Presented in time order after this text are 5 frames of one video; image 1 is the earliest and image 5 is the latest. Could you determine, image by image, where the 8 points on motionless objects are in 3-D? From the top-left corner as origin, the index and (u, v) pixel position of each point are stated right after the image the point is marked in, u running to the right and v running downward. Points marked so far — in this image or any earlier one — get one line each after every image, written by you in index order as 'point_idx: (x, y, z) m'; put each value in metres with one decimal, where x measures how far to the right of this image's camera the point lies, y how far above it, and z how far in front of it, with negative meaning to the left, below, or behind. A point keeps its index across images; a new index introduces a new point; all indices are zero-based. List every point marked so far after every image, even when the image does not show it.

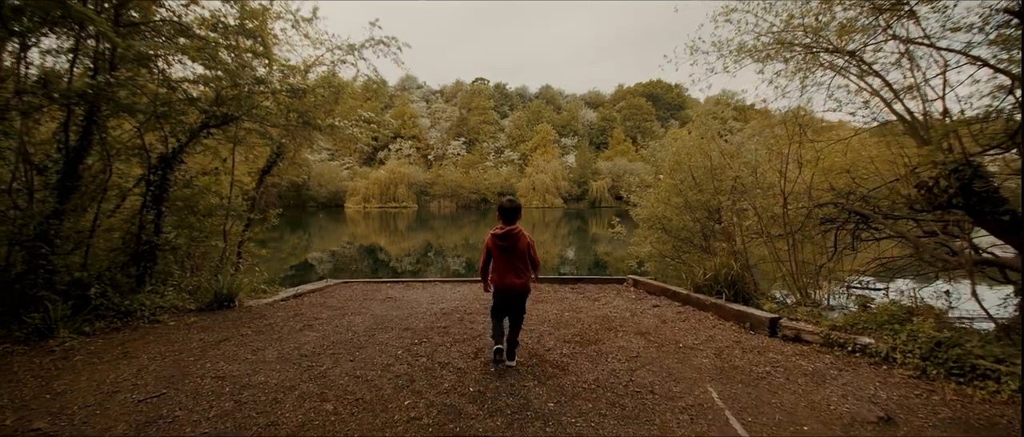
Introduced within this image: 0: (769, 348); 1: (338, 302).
0: (+2.4, -1.2, +4.1) m
1: (-2.4, -1.2, +6.1) m
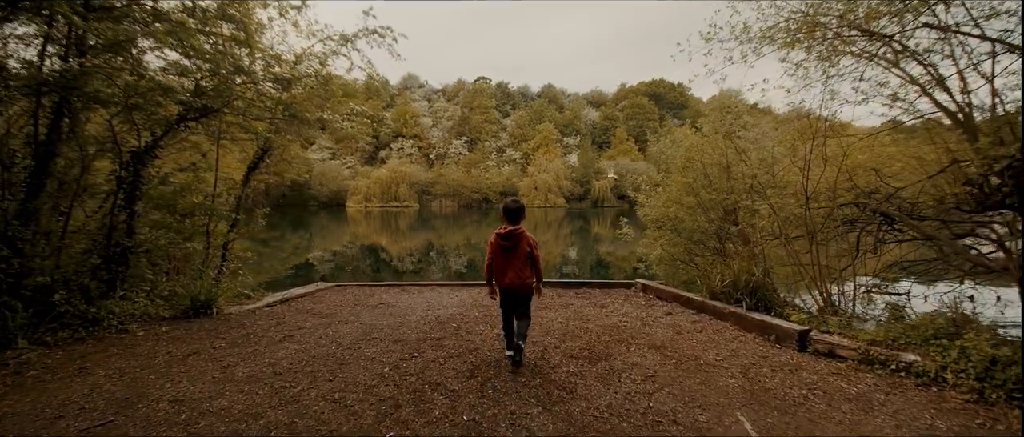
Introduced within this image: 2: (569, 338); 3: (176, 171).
0: (+2.4, -1.2, +3.6) m
1: (-2.4, -1.2, +5.7) m
2: (+0.6, -1.2, +4.3) m
3: (-4.5, +0.6, +5.8) m
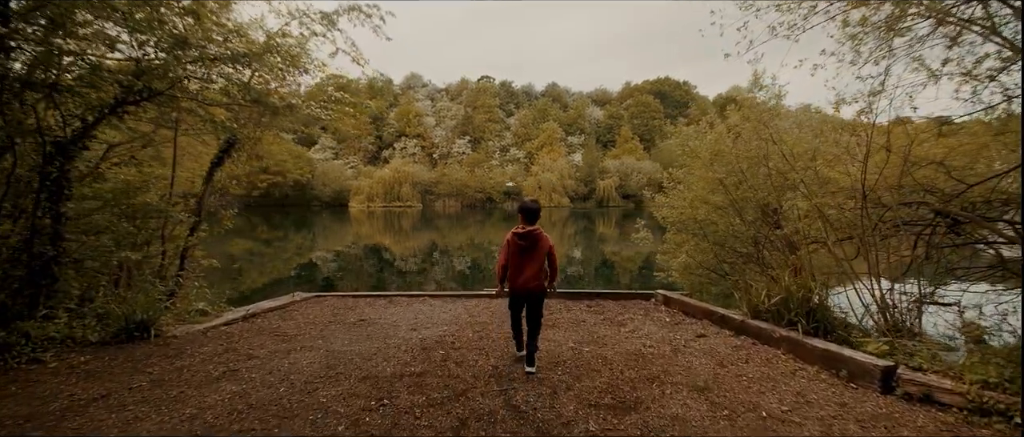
0: (+2.4, -1.3, +2.7) m
1: (-2.4, -1.2, +4.8) m
2: (+0.6, -1.2, +3.4) m
3: (-4.5, +0.6, +4.9) m
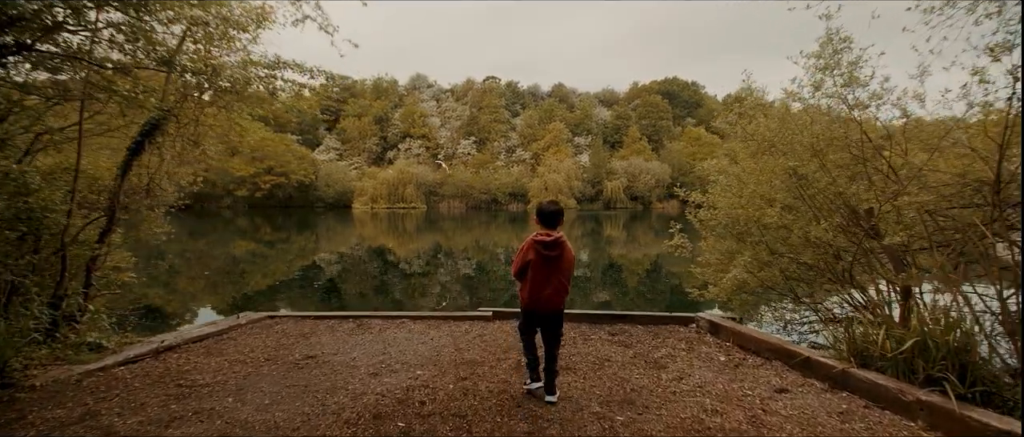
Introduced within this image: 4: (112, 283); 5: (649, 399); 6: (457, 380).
0: (+2.4, -1.3, +1.4) m
1: (-2.4, -1.2, +3.6) m
2: (+0.5, -1.2, +2.0) m
3: (-4.5, +0.6, +3.7) m
4: (-4.6, -0.8, +5.1) m
5: (+1.0, -1.2, +3.0) m
6: (-0.4, -1.2, +3.3) m
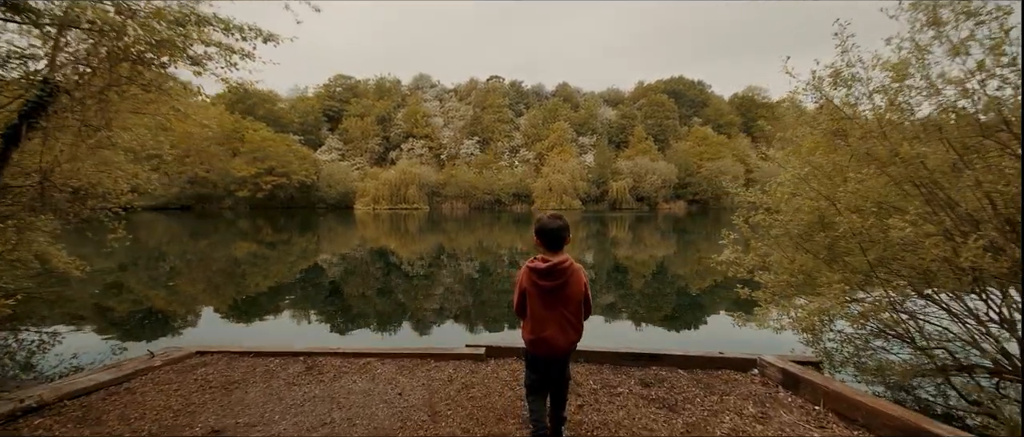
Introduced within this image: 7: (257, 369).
0: (+2.3, -1.3, +0.2) m
1: (-2.4, -1.3, +2.4) m
2: (+0.5, -1.3, +0.8) m
3: (-4.5, +0.5, +2.6) m
4: (-4.6, -0.8, +3.9) m
5: (+0.9, -1.3, +1.8) m
6: (-0.4, -1.3, +2.1) m
7: (-2.2, -1.3, +3.7) m
